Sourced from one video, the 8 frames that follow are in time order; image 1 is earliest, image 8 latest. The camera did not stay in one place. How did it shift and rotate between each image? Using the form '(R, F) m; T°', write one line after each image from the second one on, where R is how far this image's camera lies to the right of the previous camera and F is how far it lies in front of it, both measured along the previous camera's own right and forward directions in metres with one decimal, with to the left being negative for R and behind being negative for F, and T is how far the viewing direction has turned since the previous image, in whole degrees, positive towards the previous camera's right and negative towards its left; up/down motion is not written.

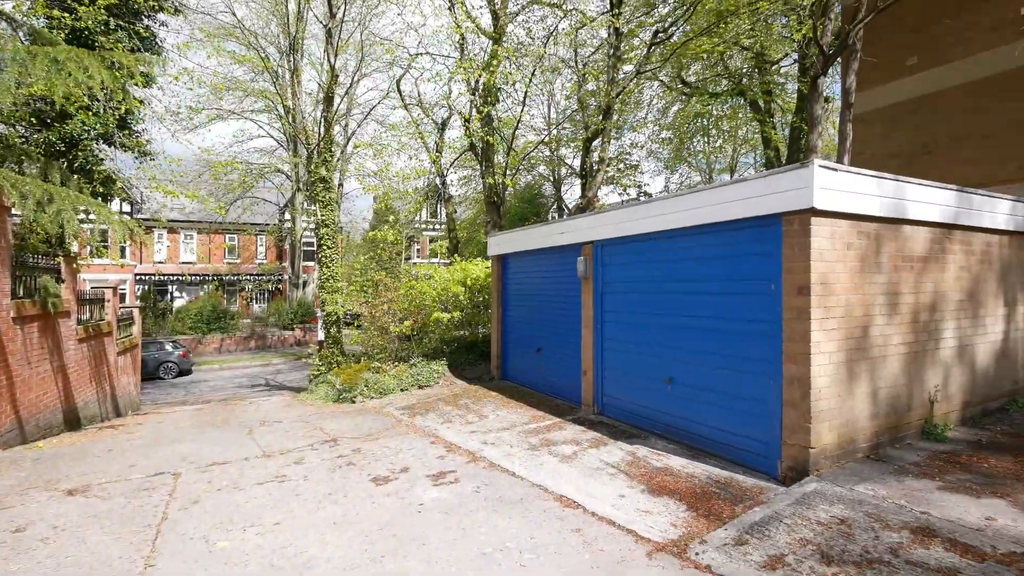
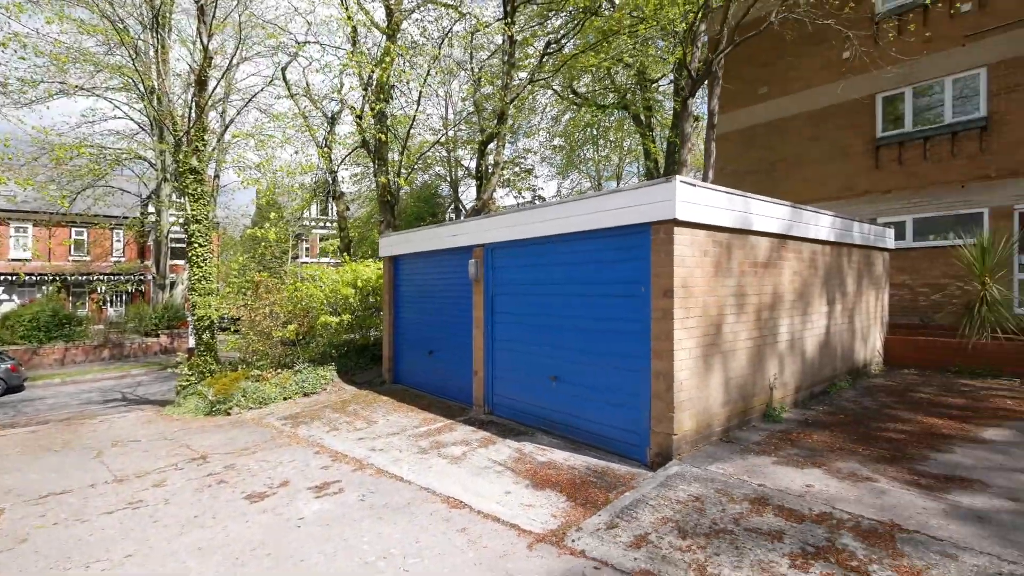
(+0.1, -0.1) m; +12°
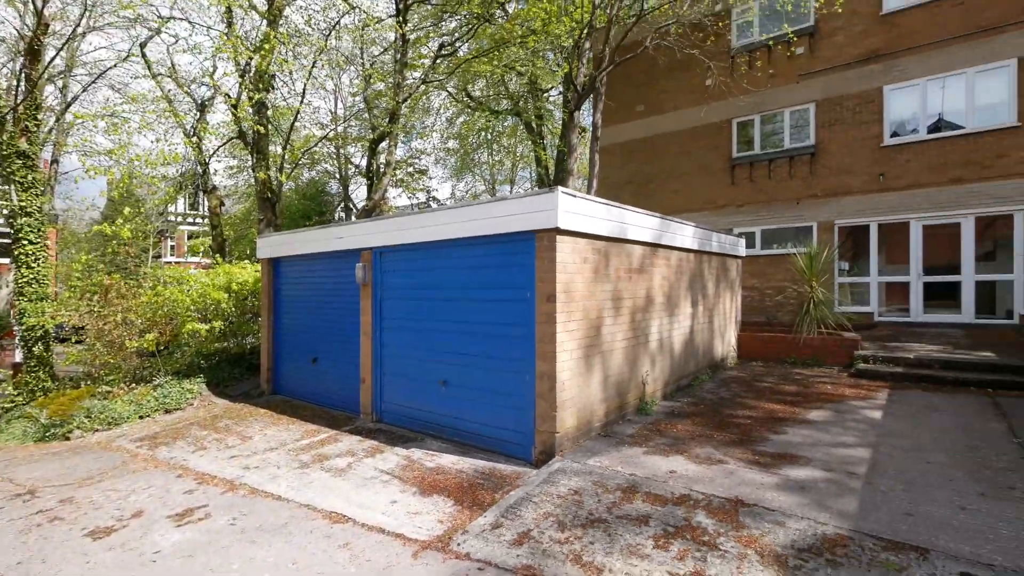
(+0.1, 0.0) m; +12°
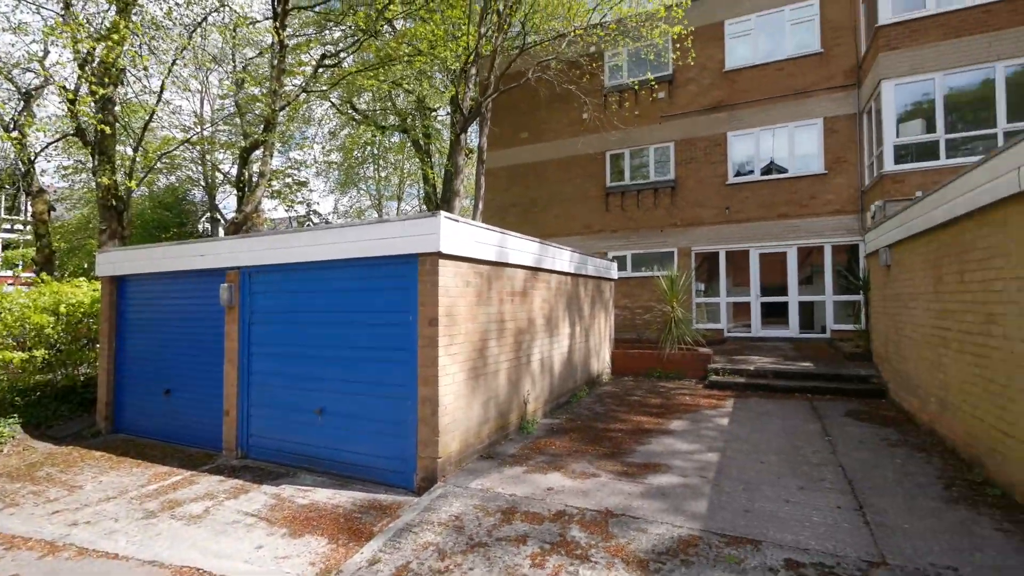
(+0.1, -0.1) m; +13°
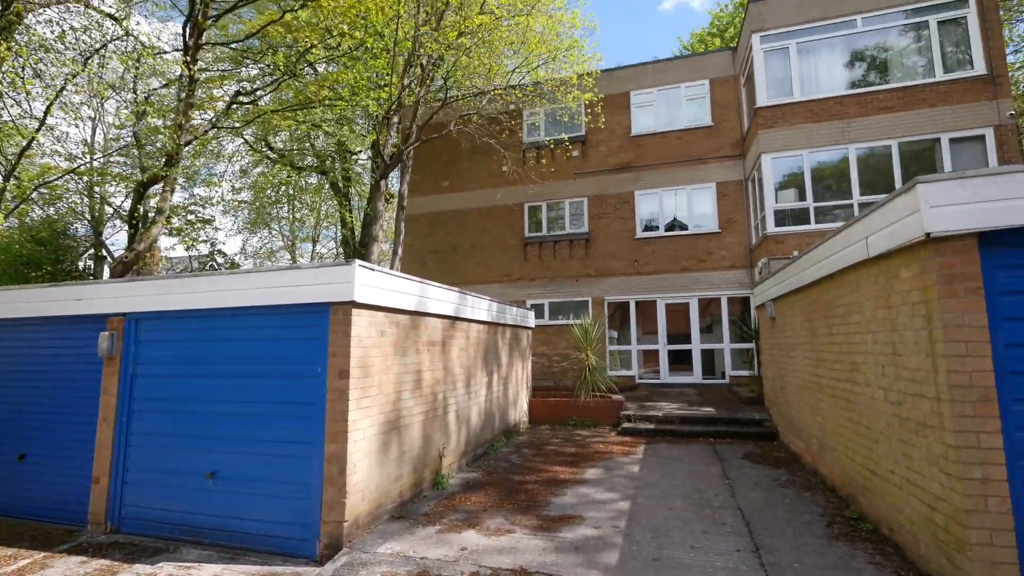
(0.0, 0.0) m; +9°
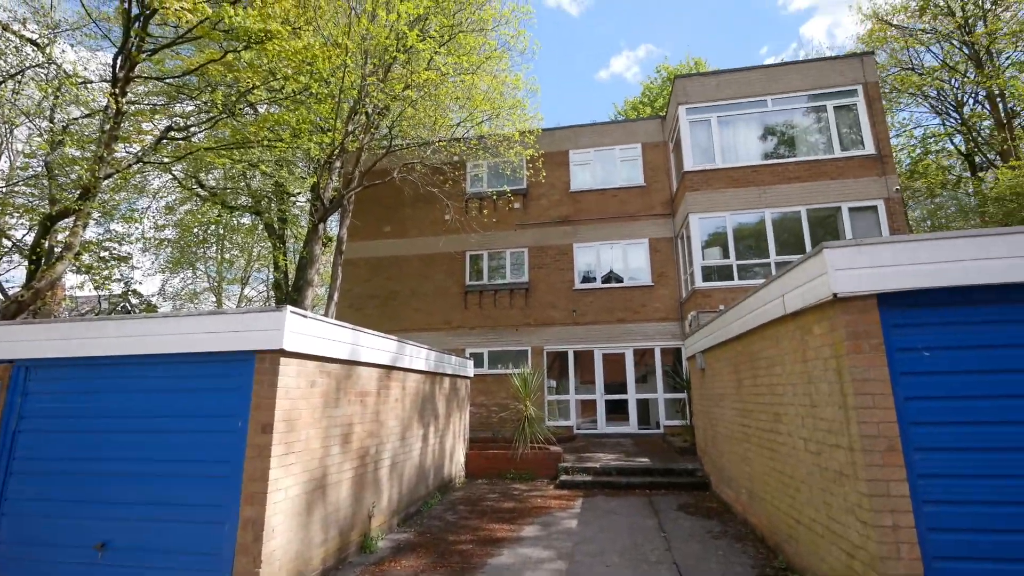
(0.0, 0.0) m; +7°
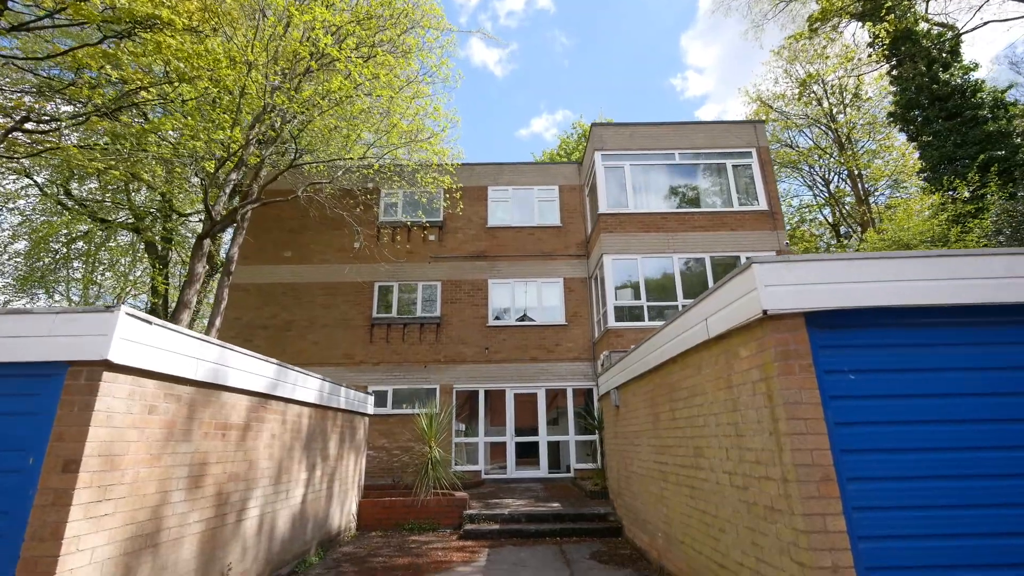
(+0.1, +0.5) m; +10°
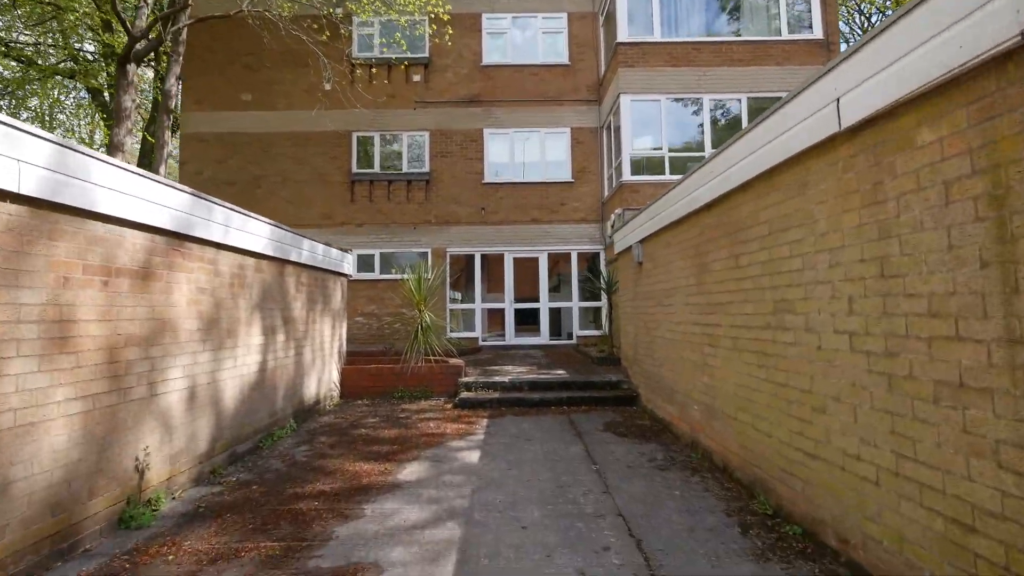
(-0.1, +1.4) m; +1°
